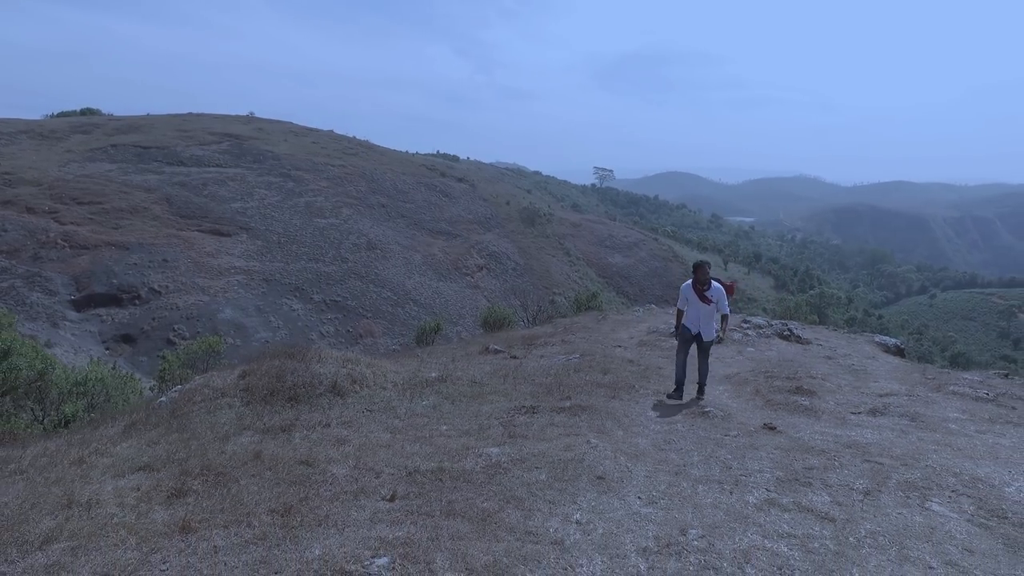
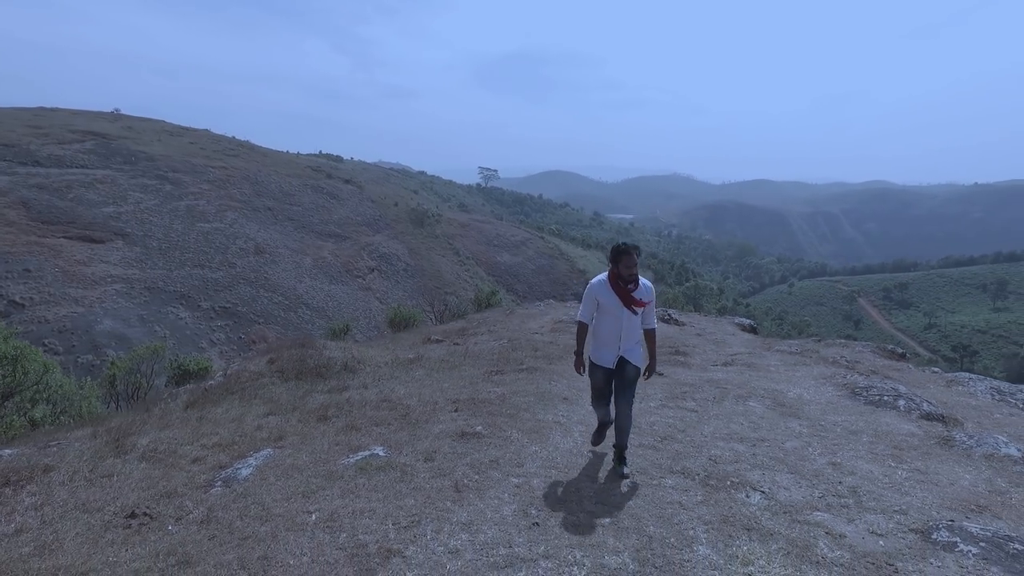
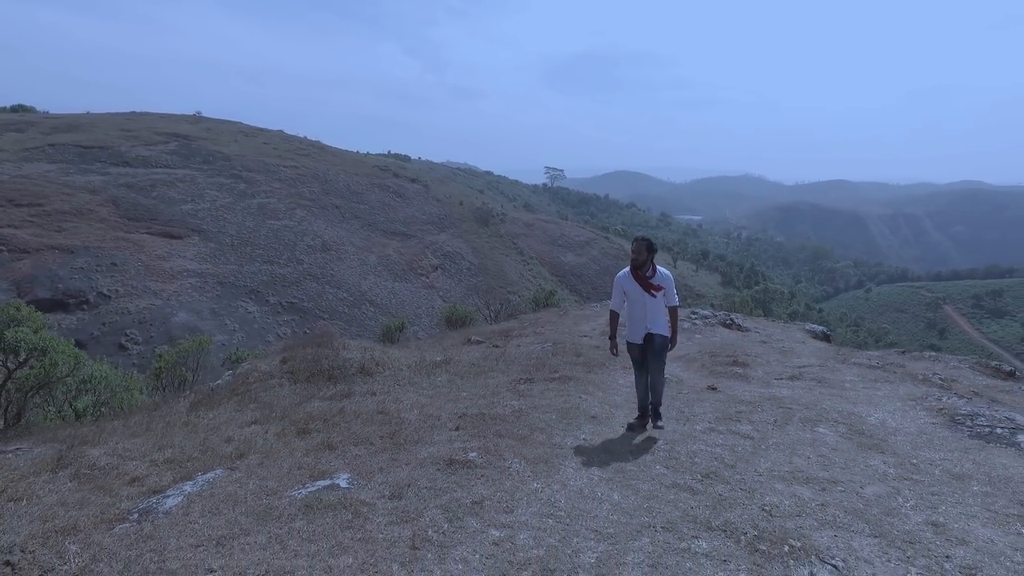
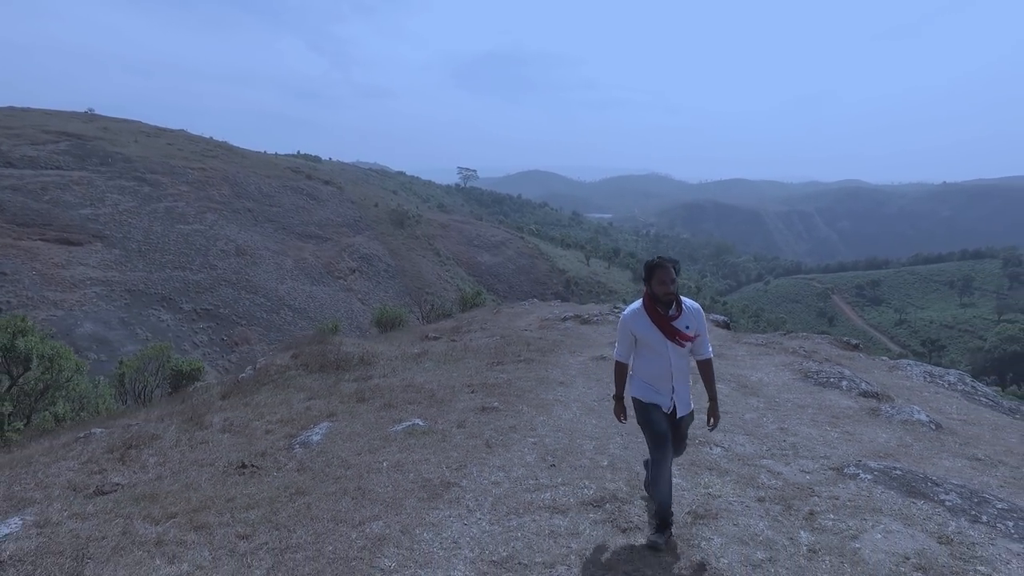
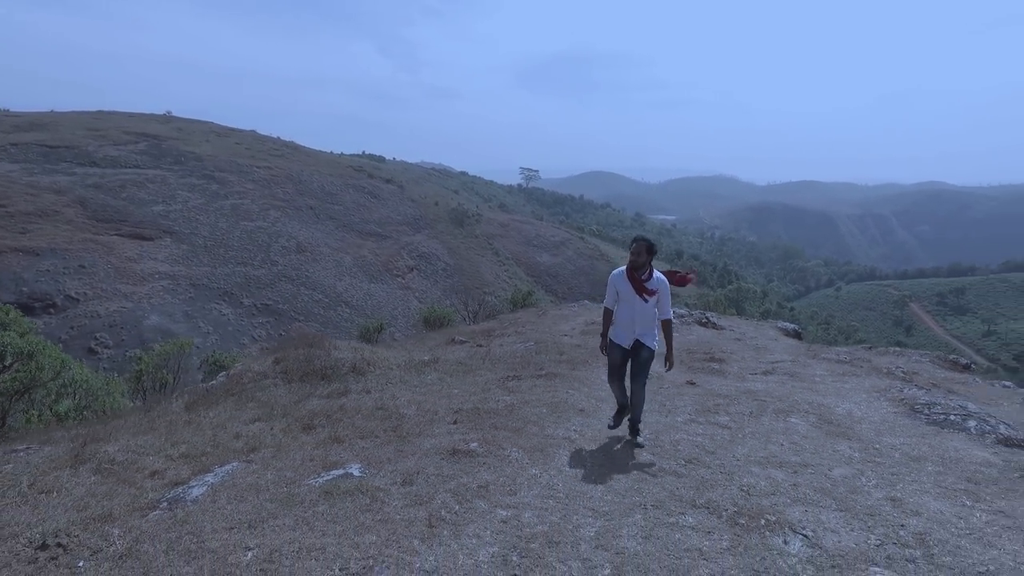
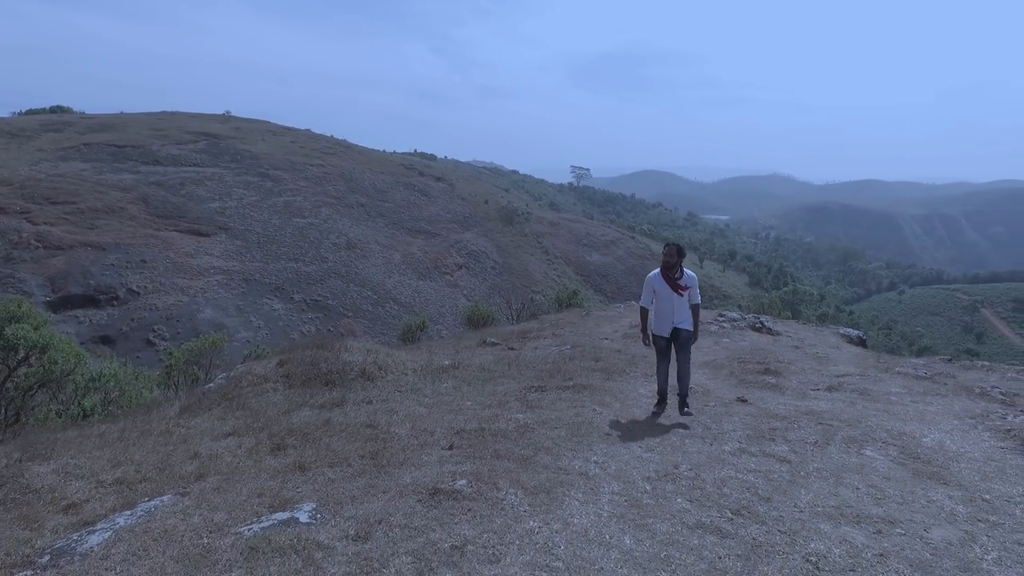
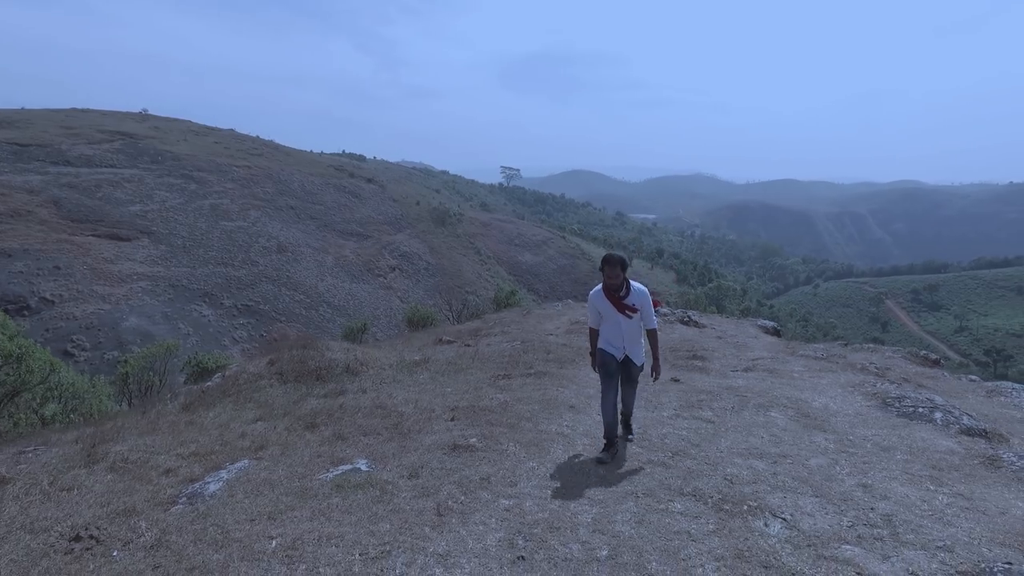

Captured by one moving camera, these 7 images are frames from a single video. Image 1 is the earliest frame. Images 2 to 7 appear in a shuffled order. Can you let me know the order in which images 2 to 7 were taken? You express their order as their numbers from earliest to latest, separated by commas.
6, 3, 5, 7, 2, 4
